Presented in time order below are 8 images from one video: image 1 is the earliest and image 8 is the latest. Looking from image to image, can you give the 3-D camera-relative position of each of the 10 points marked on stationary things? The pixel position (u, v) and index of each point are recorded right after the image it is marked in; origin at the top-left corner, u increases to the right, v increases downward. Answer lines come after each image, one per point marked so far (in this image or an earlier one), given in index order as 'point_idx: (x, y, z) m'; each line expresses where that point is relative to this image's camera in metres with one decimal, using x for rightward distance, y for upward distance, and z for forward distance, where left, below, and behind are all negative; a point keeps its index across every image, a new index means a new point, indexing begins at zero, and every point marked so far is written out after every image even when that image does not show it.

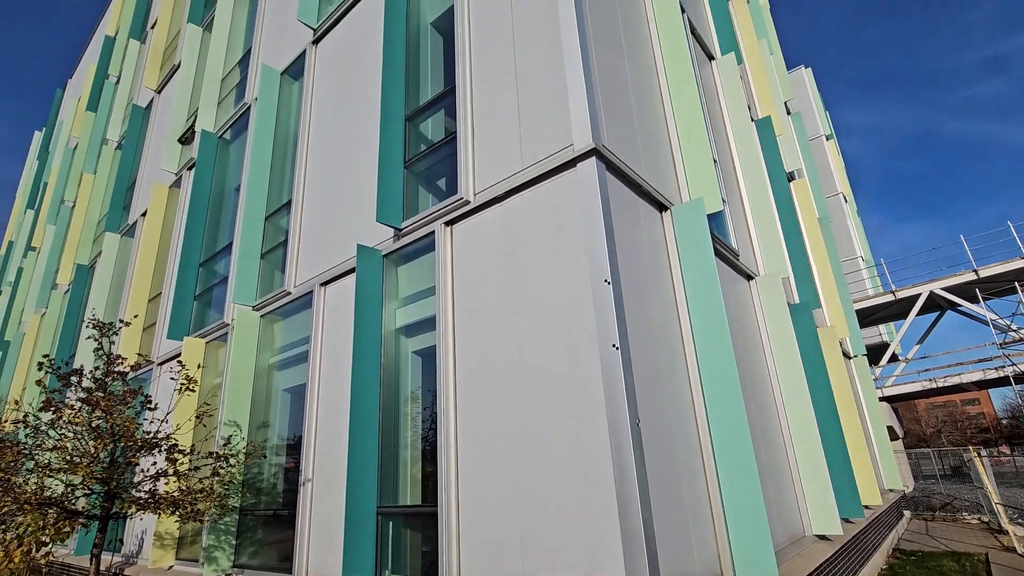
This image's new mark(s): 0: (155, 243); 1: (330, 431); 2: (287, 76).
0: (-8.0, +1.0, +11.6) m
1: (-2.1, -1.6, +5.9) m
2: (-4.0, +3.8, +9.1) m
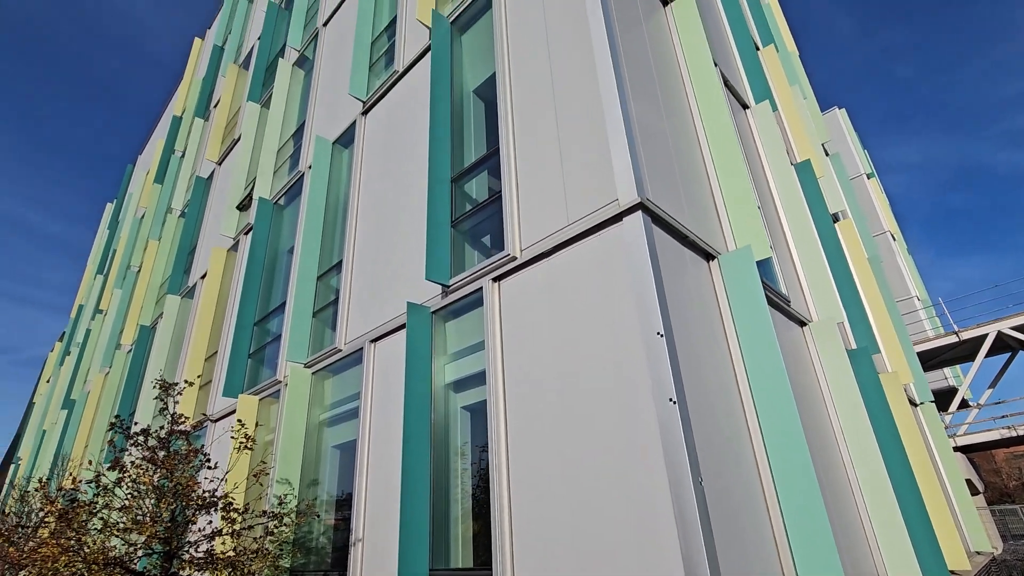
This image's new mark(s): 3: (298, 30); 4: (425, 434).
0: (-7.1, -0.4, +12.3) m
1: (-1.5, -2.3, +5.9) m
2: (-3.3, +2.7, +9.8) m
3: (-5.8, +7.0, +14.0) m
4: (-0.9, -1.6, +5.5) m
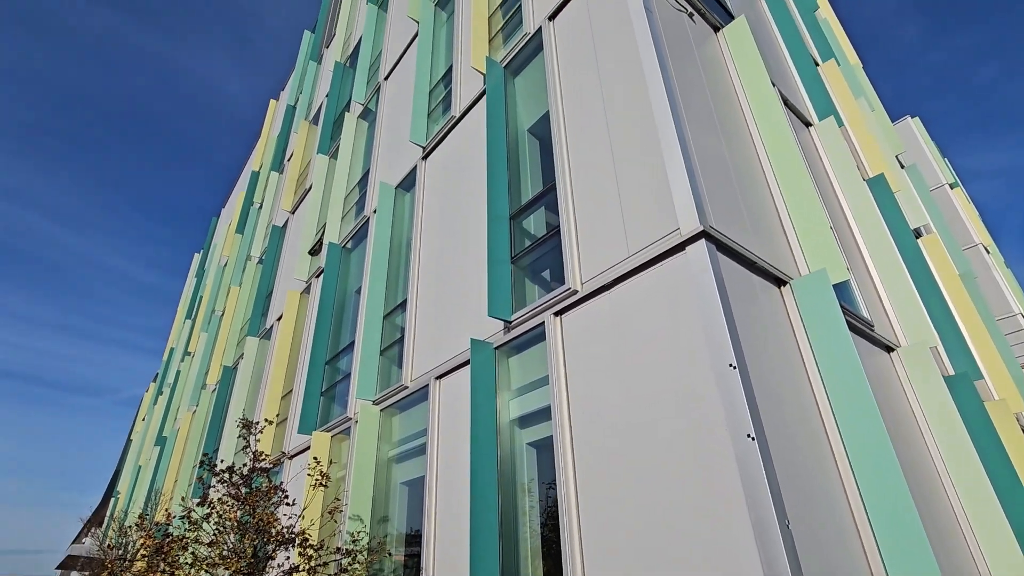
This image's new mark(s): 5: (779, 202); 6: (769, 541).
0: (-5.6, -1.4, +12.9) m
1: (-0.7, -2.7, +5.9) m
2: (-2.2, +2.0, +10.2) m
3: (-4.3, +5.9, +15.0) m
4: (-0.2, -2.0, +5.5) m
5: (+3.0, +1.0, +5.8) m
6: (+1.6, -1.6, +3.2) m
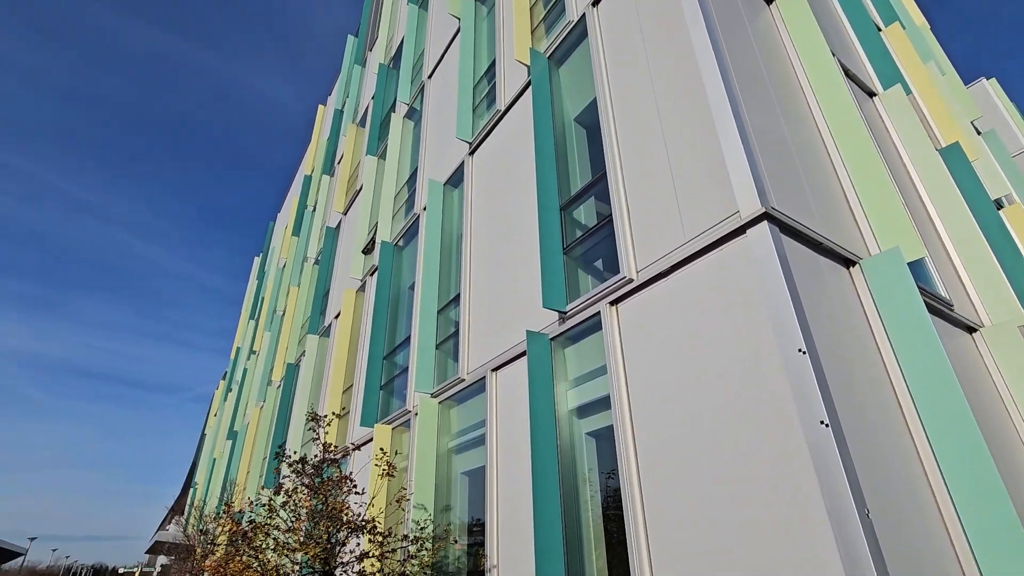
0: (-4.3, -1.4, +13.4) m
1: (0.0, -2.6, +6.0) m
2: (-1.3, +2.1, +10.4) m
3: (-3.1, +6.0, +15.2) m
4: (+0.4, -1.9, +5.6) m
5: (+3.6, +1.2, +5.5) m
6: (+2.0, -1.5, +3.1) m
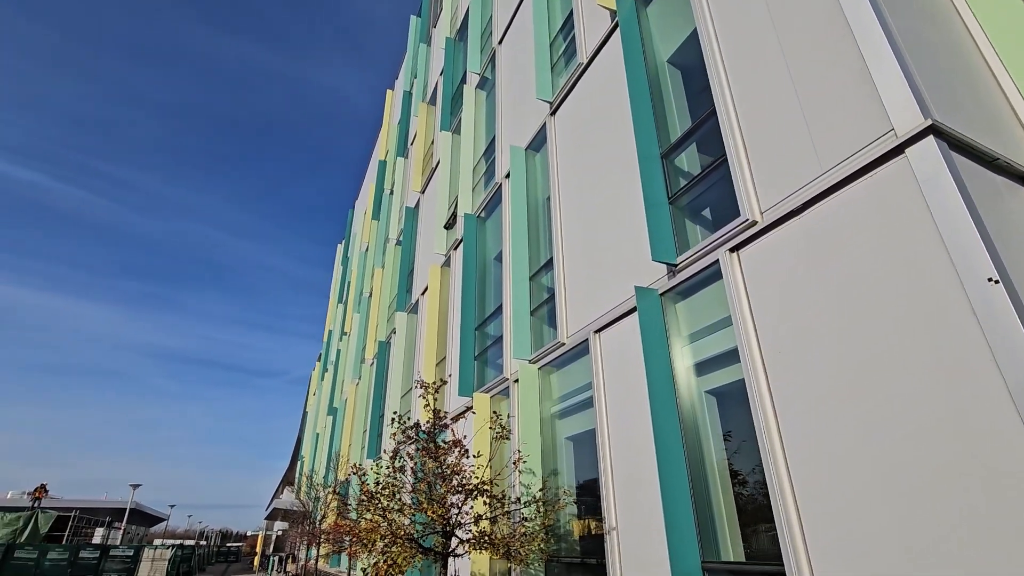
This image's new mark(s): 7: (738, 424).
0: (-2.0, -0.7, +13.7) m
1: (+1.3, -2.1, +5.8) m
2: (+0.4, +2.7, +10.2) m
3: (-1.0, +6.8, +15.0) m
4: (+1.7, -1.4, +5.3) m
5: (+4.5, +1.9, +4.7) m
6: (+2.8, -1.0, +2.6) m
7: (+2.1, -1.3, +4.8) m
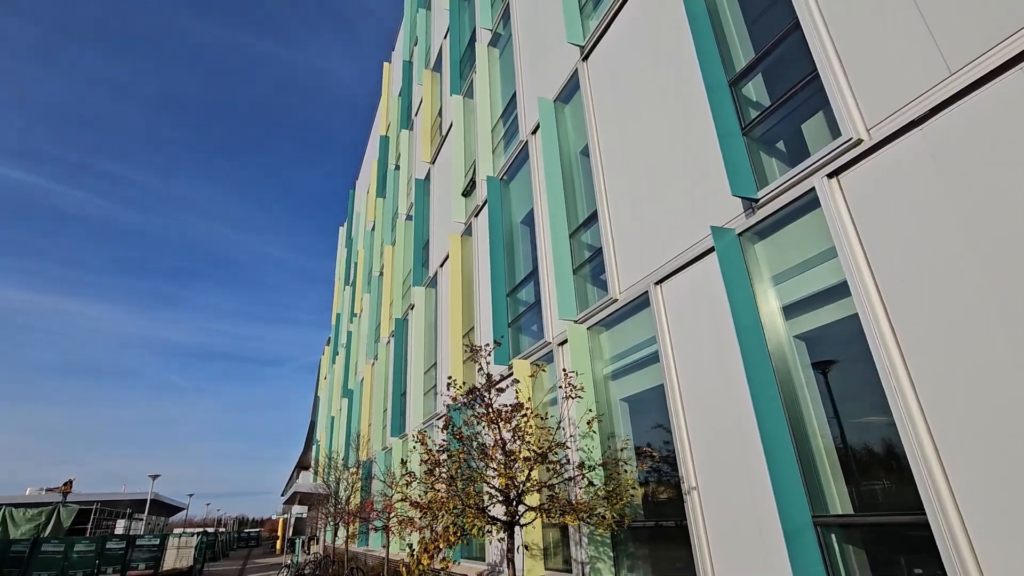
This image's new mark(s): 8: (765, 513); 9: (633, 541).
0: (-1.3, +0.1, +13.3) m
1: (+2.1, -1.5, +5.4) m
2: (+0.9, +3.5, +9.5) m
3: (-0.7, +7.6, +14.3) m
4: (+2.4, -0.8, +4.9) m
5: (+5.1, +2.6, +4.1) m
6: (+3.5, -0.4, +2.1) m
7: (+2.8, -0.7, +4.3) m
8: (+2.3, -2.0, +4.7) m
9: (+1.5, -3.2, +6.5) m
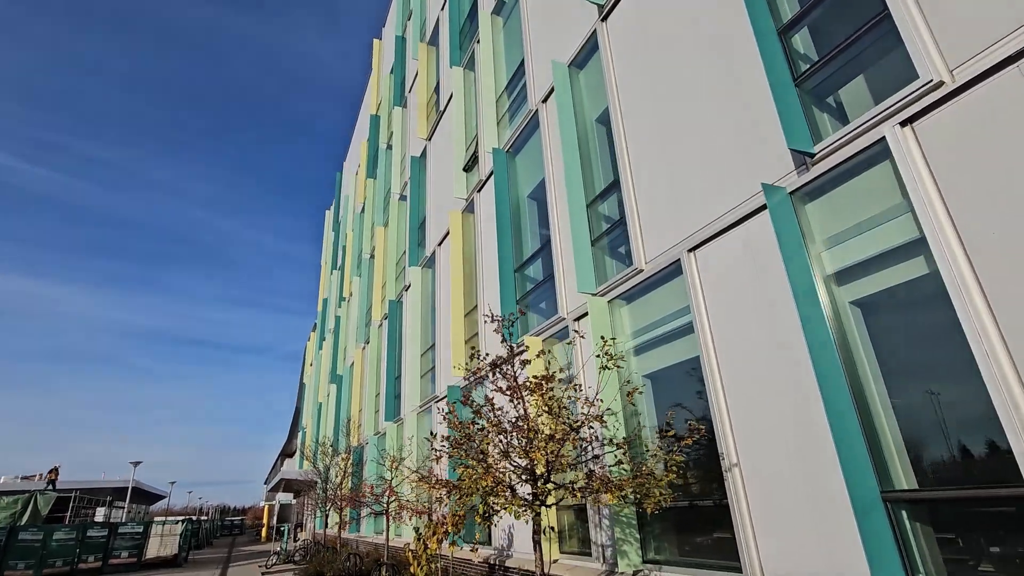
0: (-1.3, +0.6, +12.8) m
1: (+2.4, -1.2, +5.1) m
2: (+1.1, +3.9, +9.1) m
3: (-0.6, +8.2, +13.6) m
4: (+2.7, -0.4, +4.5) m
5: (+5.5, +2.9, +3.8) m
6: (+3.9, -0.2, +1.8) m
7: (+3.1, -0.3, +4.0) m
8: (+2.6, -1.7, +4.4) m
9: (+1.8, -2.8, +6.2) m
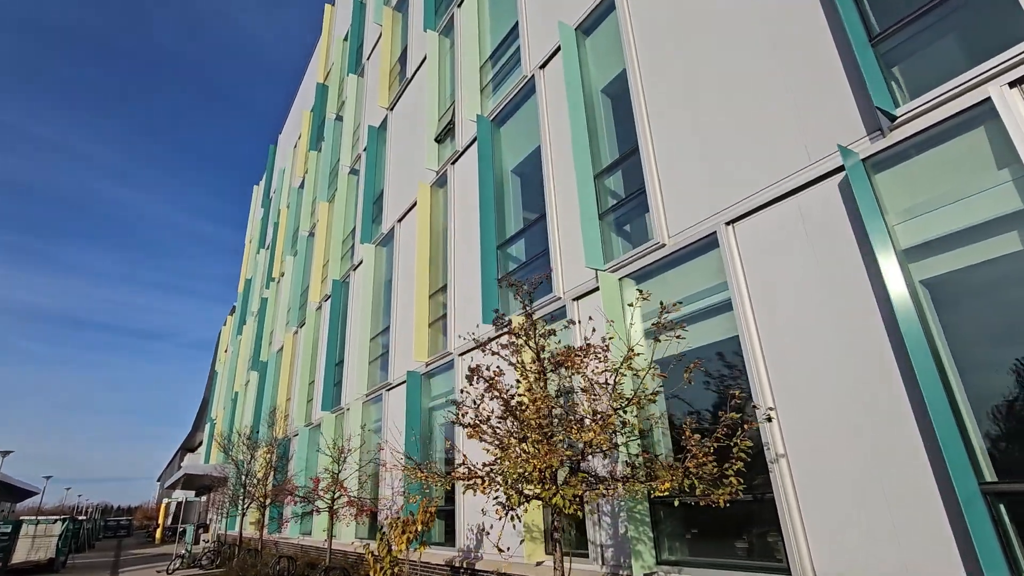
0: (-1.9, +1.1, +11.8) m
1: (+2.6, -0.9, +4.6) m
2: (+1.2, +4.2, +8.4) m
3: (-0.9, +8.6, +12.8) m
4: (+3.1, -0.2, +4.1) m
5: (+6.1, +2.9, +3.8) m
6: (+4.7, 0.0, +1.6) m
7: (+3.6, -0.2, +3.7) m
8: (+3.0, -1.5, +4.0) m
9: (+1.8, -2.5, +5.6) m
